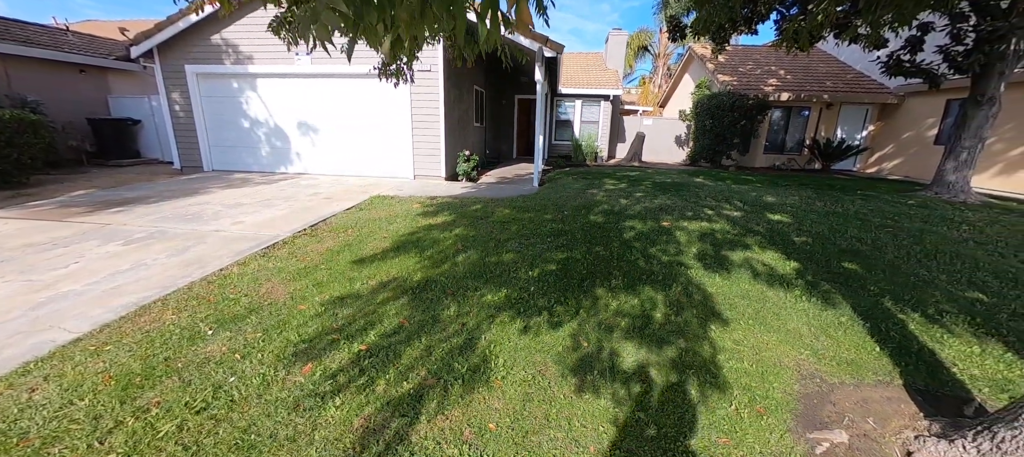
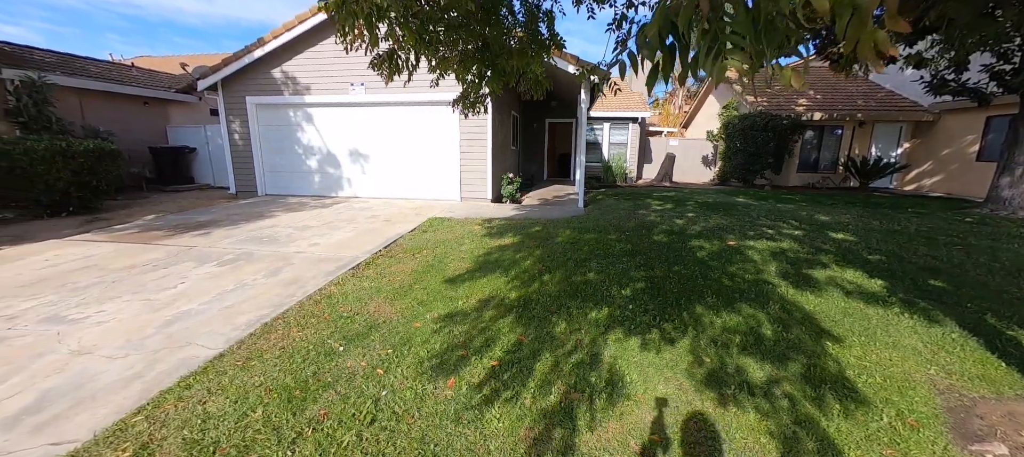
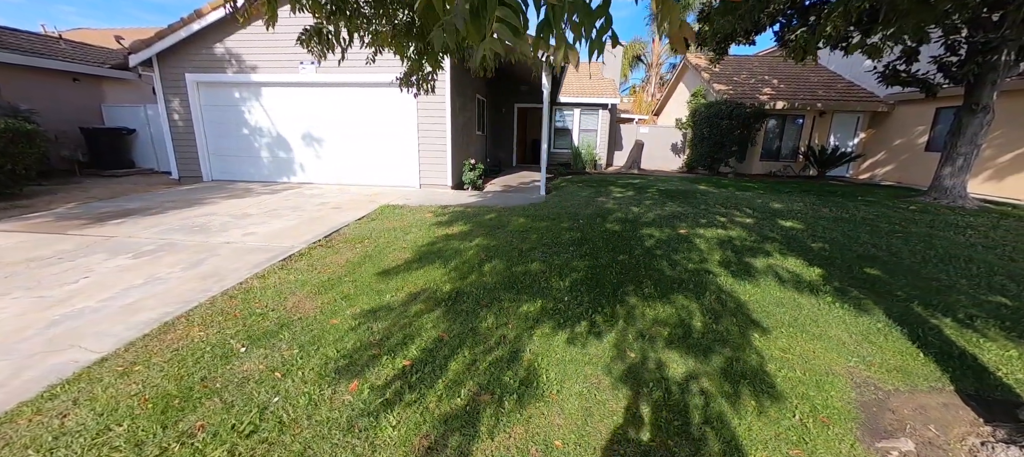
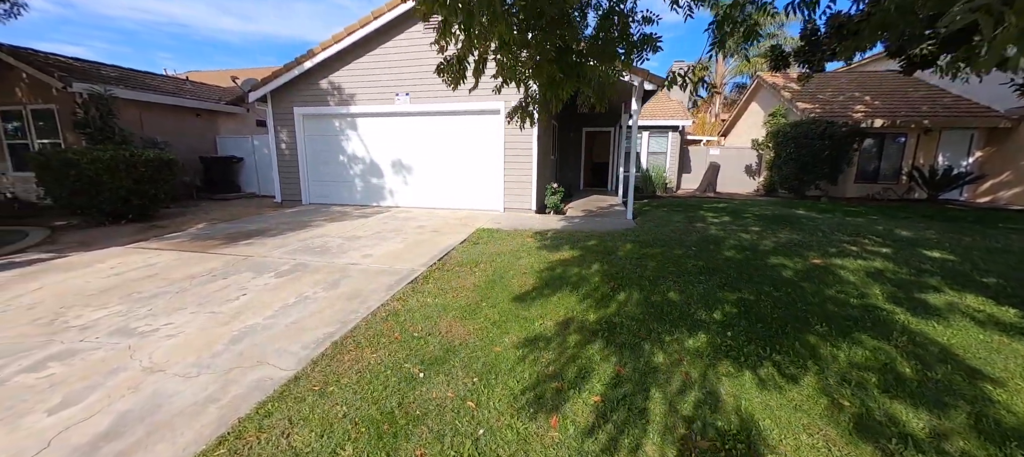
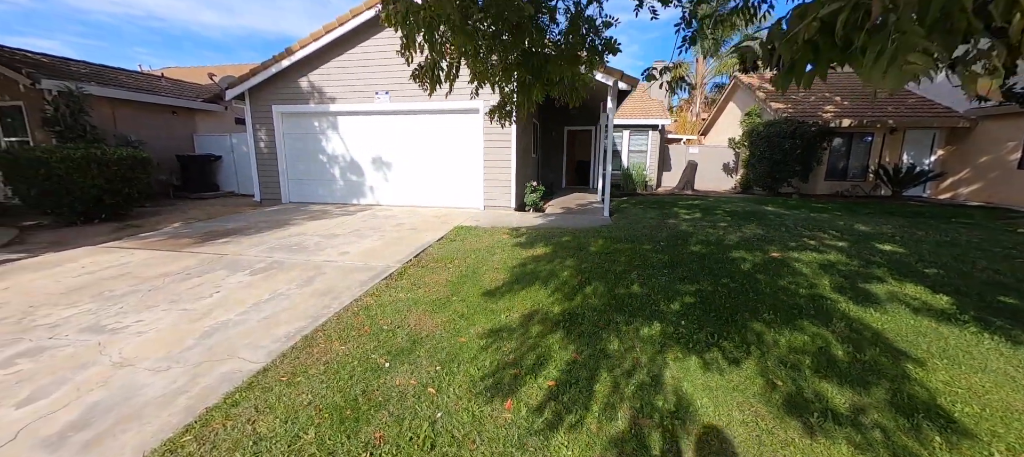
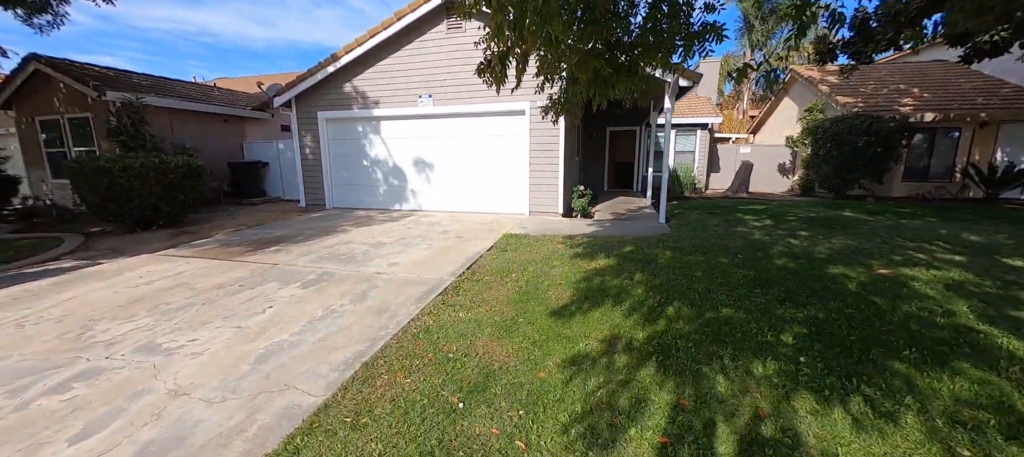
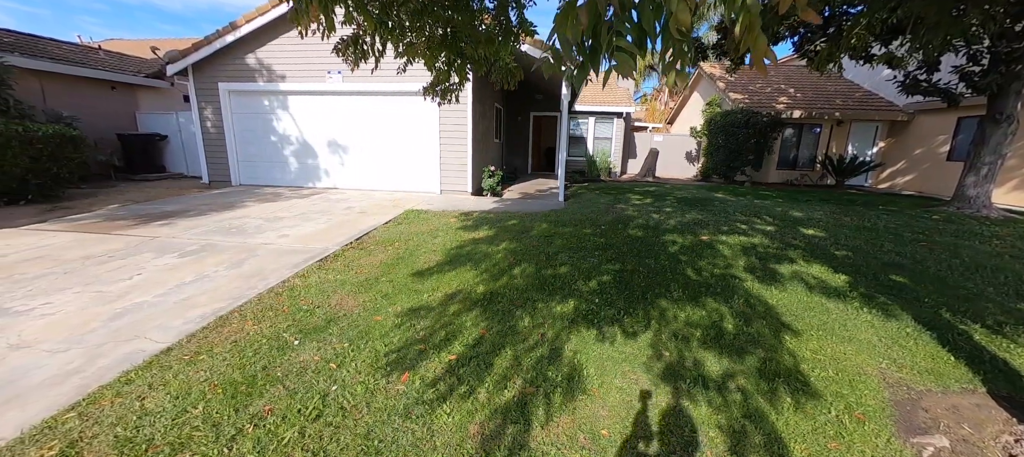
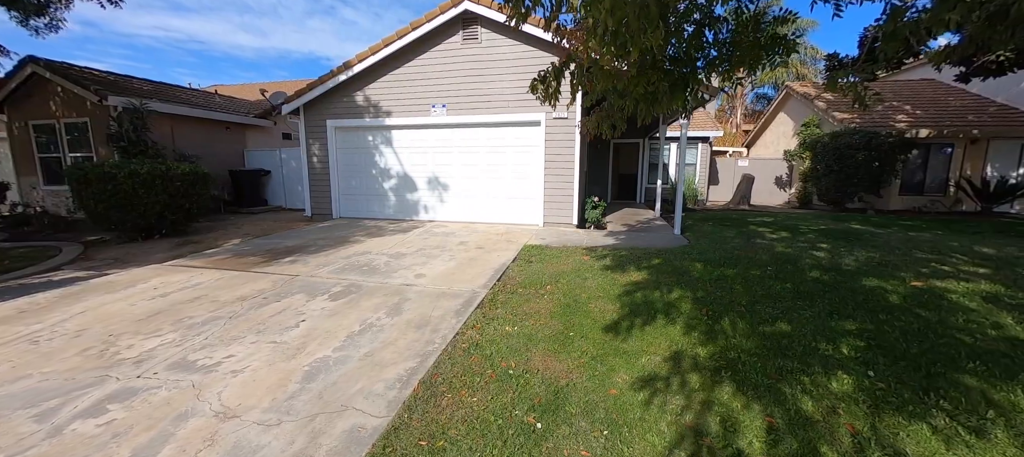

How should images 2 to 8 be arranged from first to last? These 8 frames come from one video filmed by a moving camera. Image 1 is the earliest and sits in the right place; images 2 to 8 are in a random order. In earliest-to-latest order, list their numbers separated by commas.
3, 7, 2, 5, 4, 6, 8
